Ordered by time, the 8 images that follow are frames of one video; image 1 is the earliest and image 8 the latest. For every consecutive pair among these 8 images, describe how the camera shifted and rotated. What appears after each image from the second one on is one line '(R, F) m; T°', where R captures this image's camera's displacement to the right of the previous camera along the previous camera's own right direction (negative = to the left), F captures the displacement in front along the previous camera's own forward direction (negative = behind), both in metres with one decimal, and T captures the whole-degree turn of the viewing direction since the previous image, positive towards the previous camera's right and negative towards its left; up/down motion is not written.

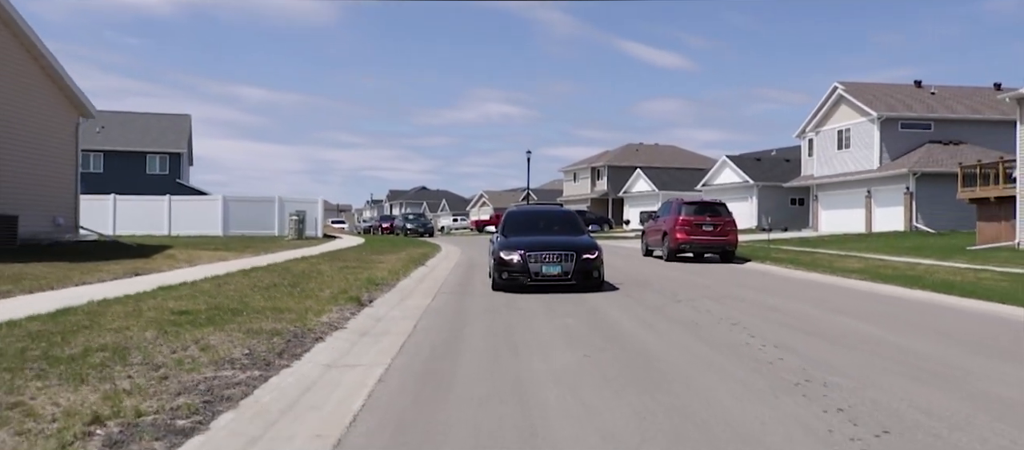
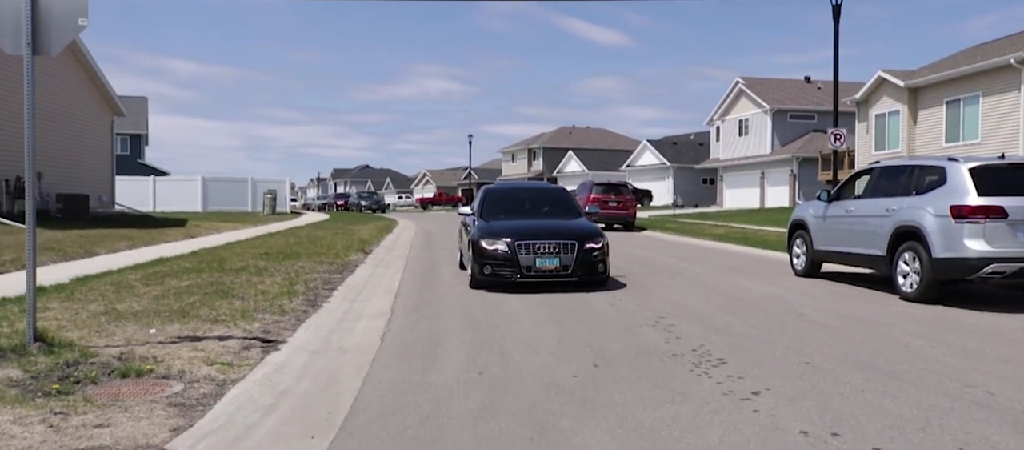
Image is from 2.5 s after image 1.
(-0.3, -6.4) m; +4°
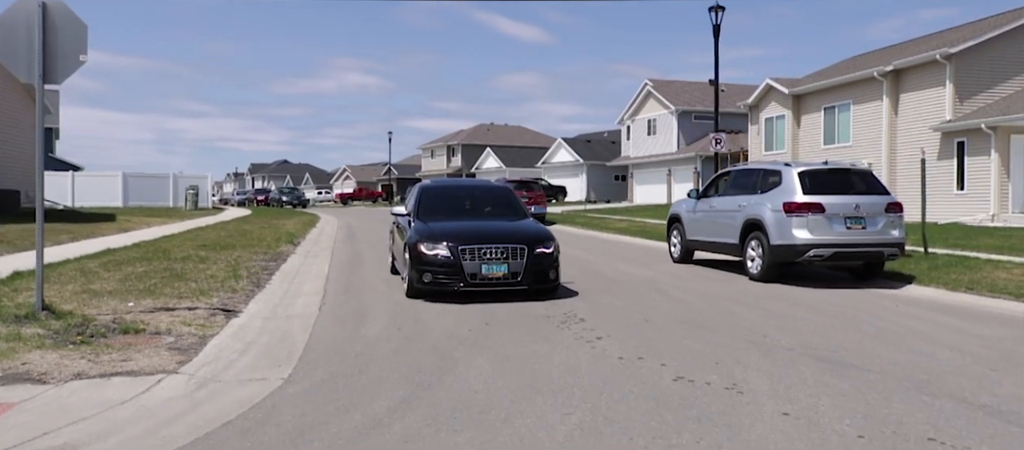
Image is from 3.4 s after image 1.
(+0.1, -2.0) m; +6°
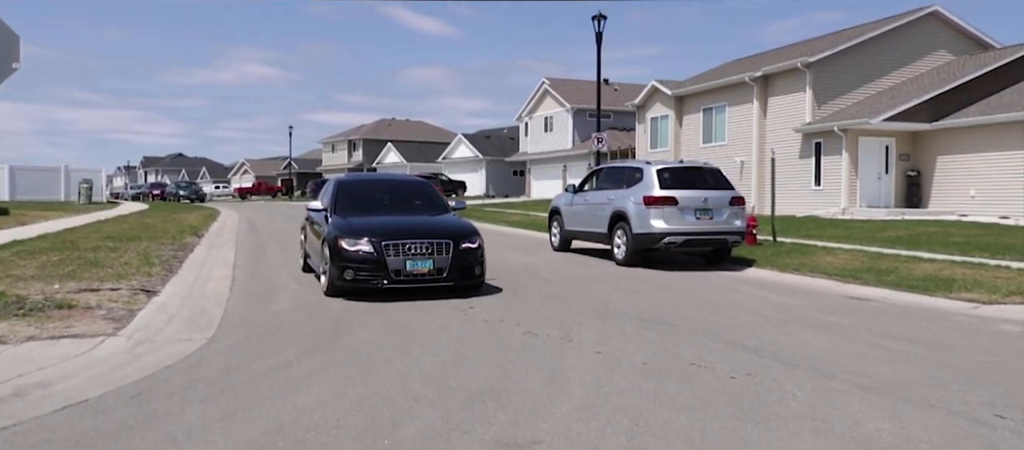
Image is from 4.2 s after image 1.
(+0.2, -1.6) m; +7°
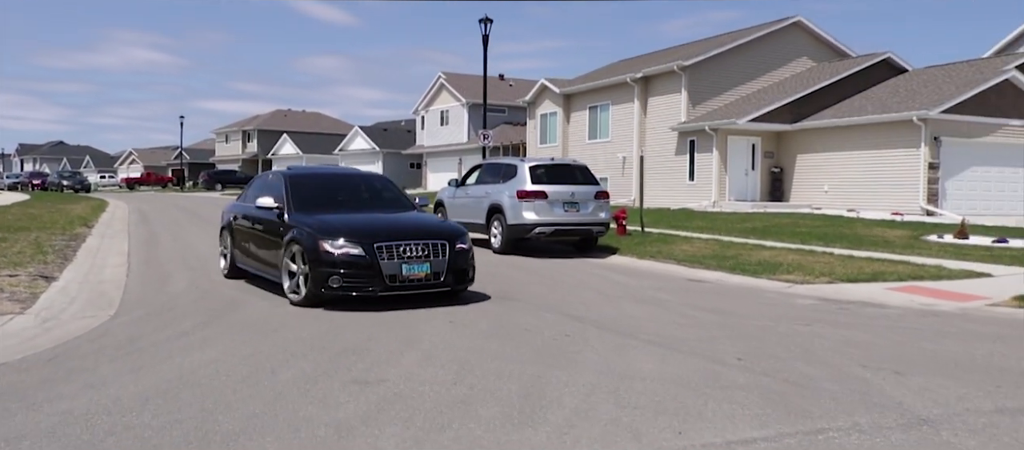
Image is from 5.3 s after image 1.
(+0.3, -1.4) m; +7°
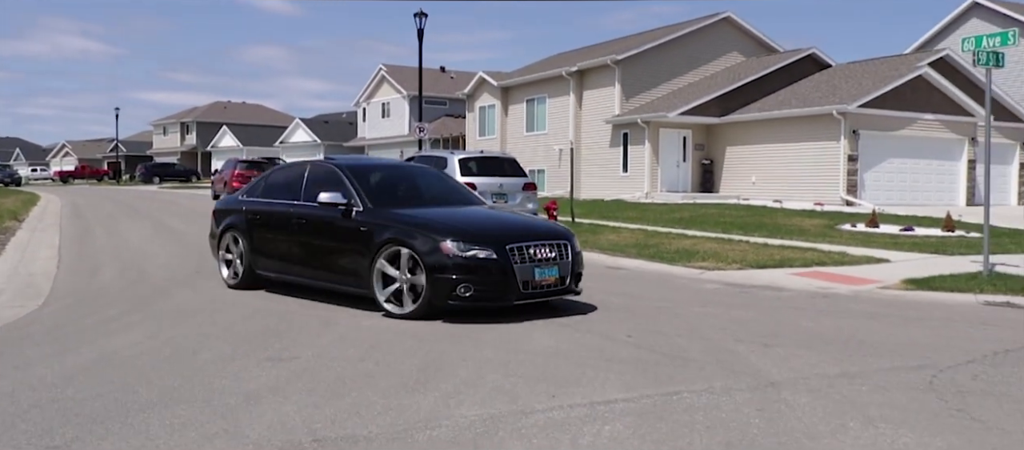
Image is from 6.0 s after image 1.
(+0.3, -0.6) m; +4°
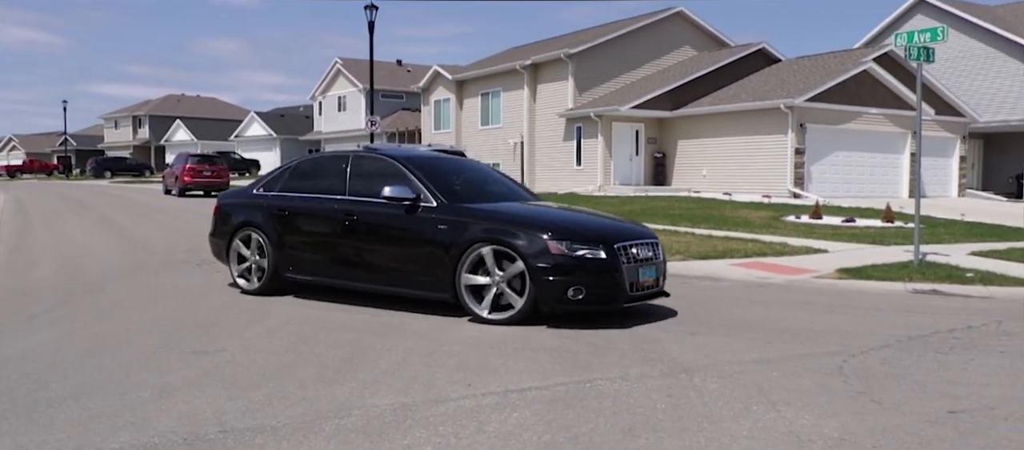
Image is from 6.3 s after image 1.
(+0.3, -0.1) m; +3°
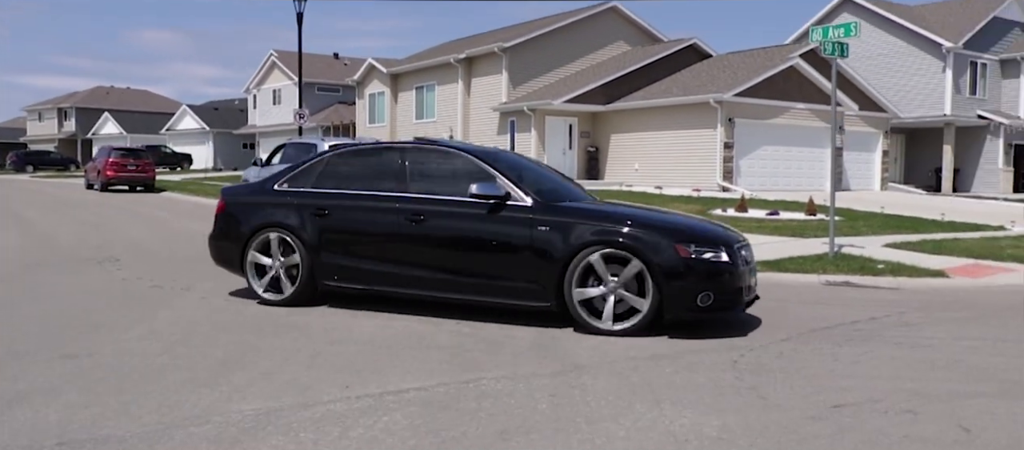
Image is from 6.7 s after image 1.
(+0.4, +0.2) m; +4°
